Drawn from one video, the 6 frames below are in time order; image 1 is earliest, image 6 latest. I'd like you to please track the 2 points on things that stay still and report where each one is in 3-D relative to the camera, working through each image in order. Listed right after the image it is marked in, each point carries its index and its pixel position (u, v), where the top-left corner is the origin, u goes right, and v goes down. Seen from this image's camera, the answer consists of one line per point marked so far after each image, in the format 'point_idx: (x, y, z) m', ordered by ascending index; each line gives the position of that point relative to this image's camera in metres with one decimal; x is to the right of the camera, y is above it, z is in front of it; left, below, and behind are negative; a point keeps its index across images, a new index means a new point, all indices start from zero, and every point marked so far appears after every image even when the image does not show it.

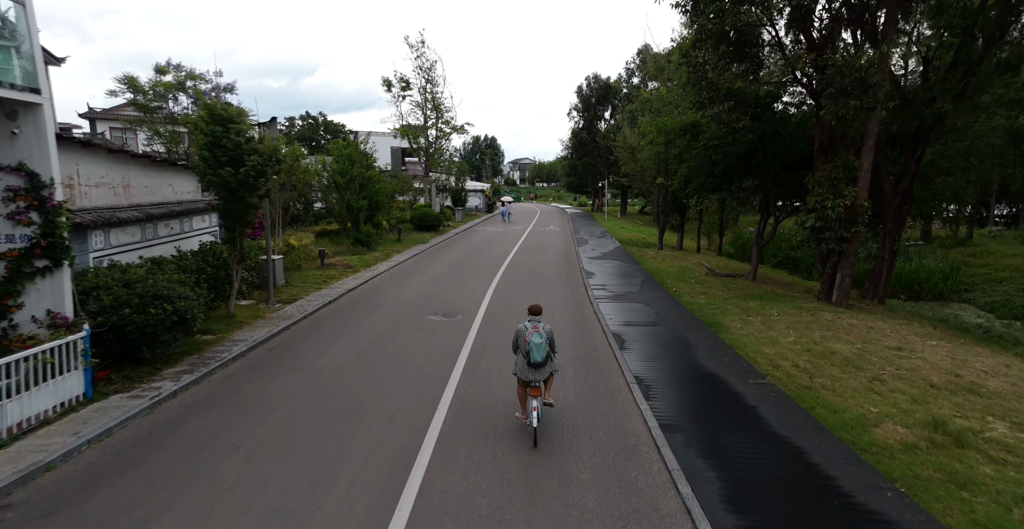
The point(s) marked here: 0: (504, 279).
0: (-0.3, -0.5, +16.7) m
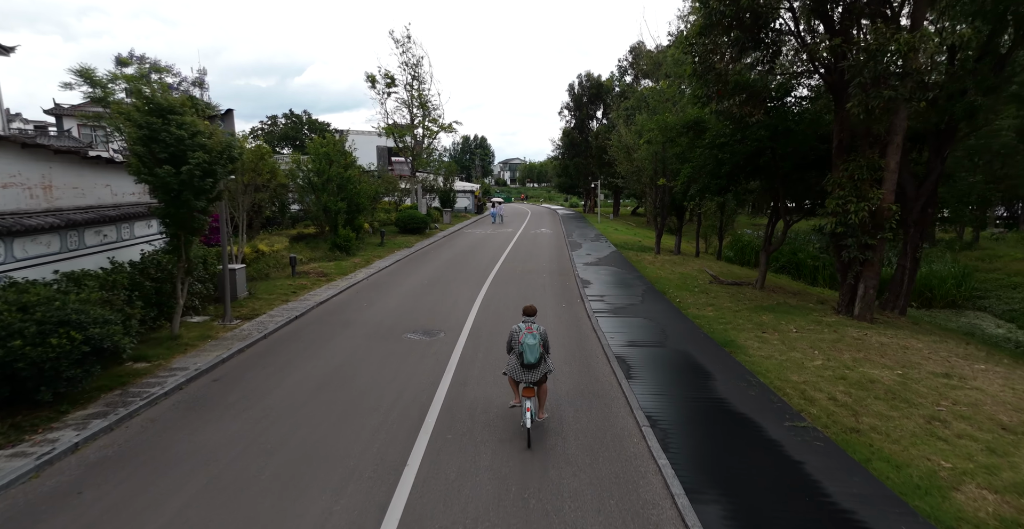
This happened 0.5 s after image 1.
0: (-0.6, -0.7, +15.5) m
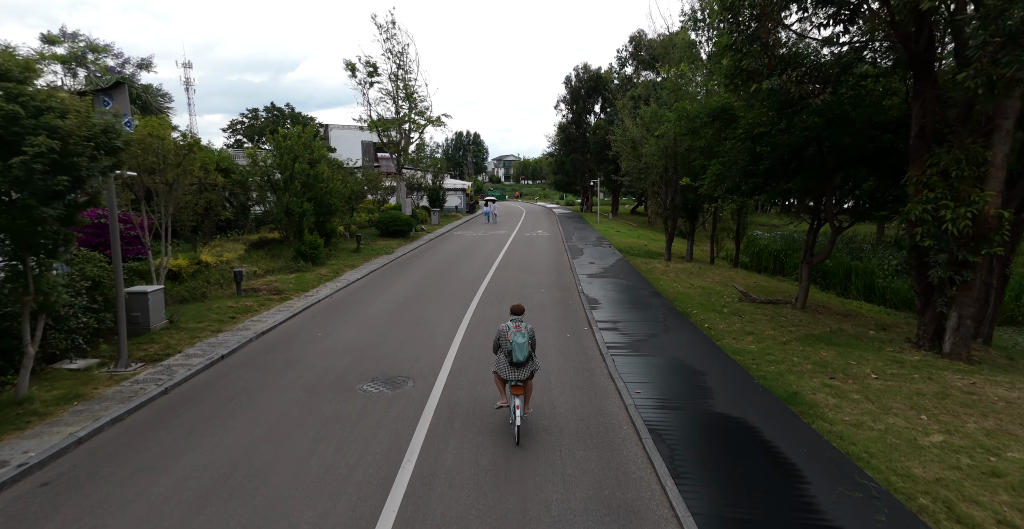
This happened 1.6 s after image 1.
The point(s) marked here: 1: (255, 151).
0: (-0.8, -1.1, +13.0) m
1: (-8.2, +3.7, +17.0) m
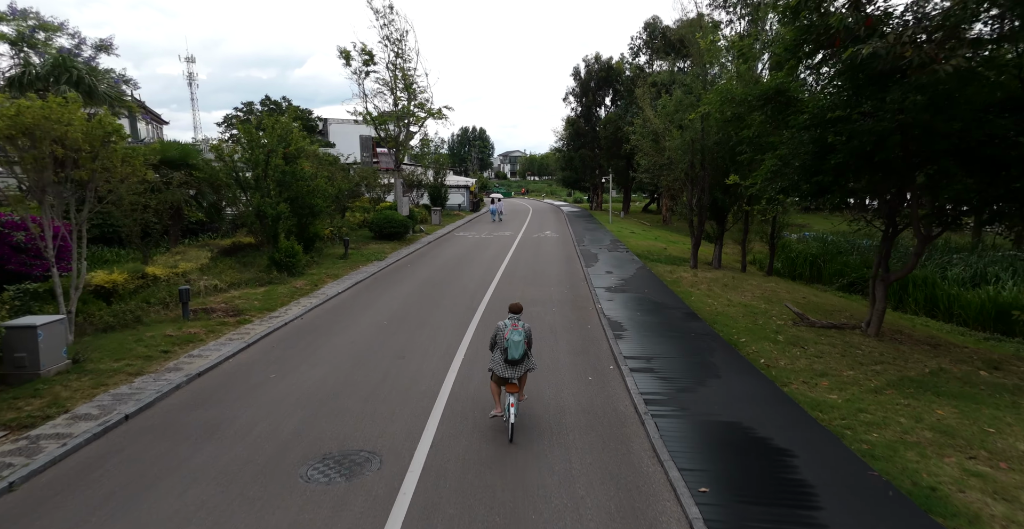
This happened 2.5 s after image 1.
0: (-0.6, -1.4, +10.7) m
1: (-8.1, +3.4, +14.8) m
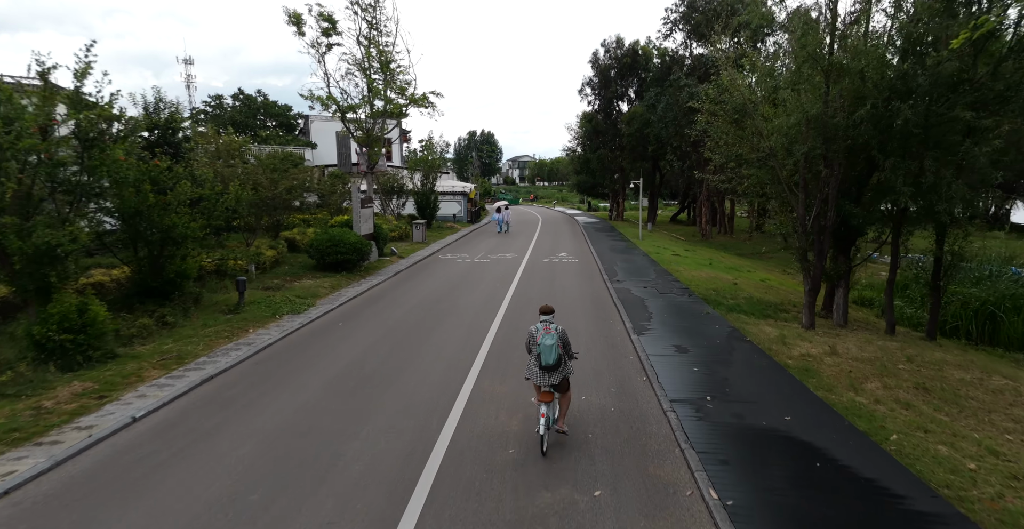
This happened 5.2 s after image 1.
0: (-0.8, -2.5, +3.3) m
1: (-8.1, +2.3, +7.6) m
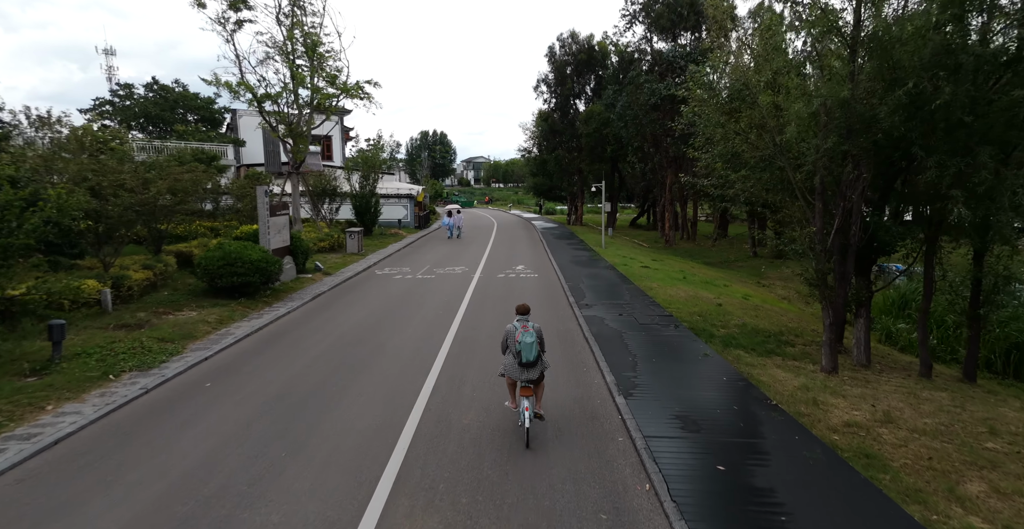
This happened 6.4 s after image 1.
0: (-1.1, -3.0, +0.2) m
1: (-8.8, +1.7, +3.8) m
